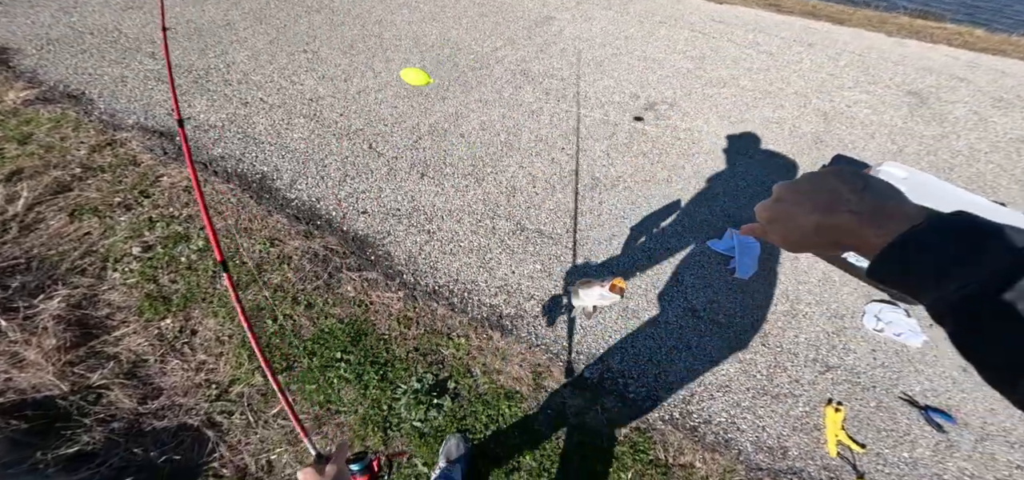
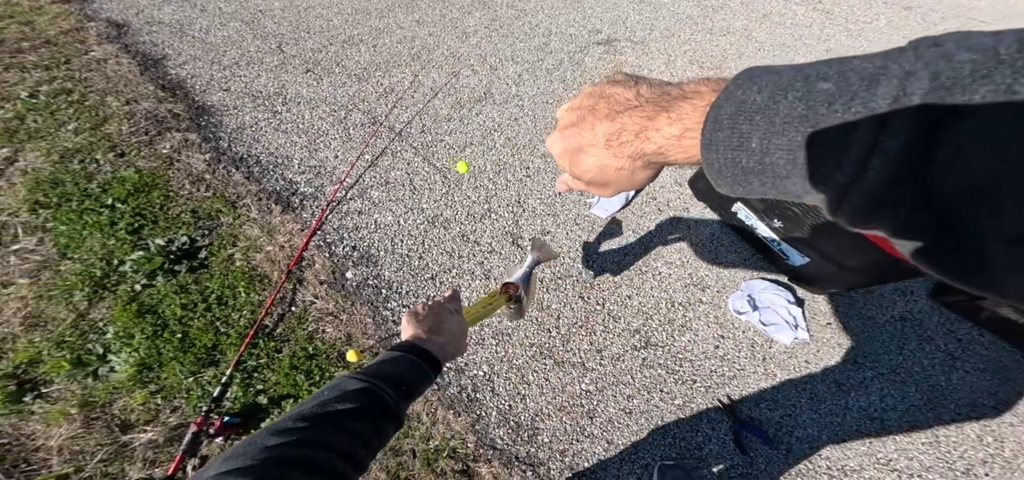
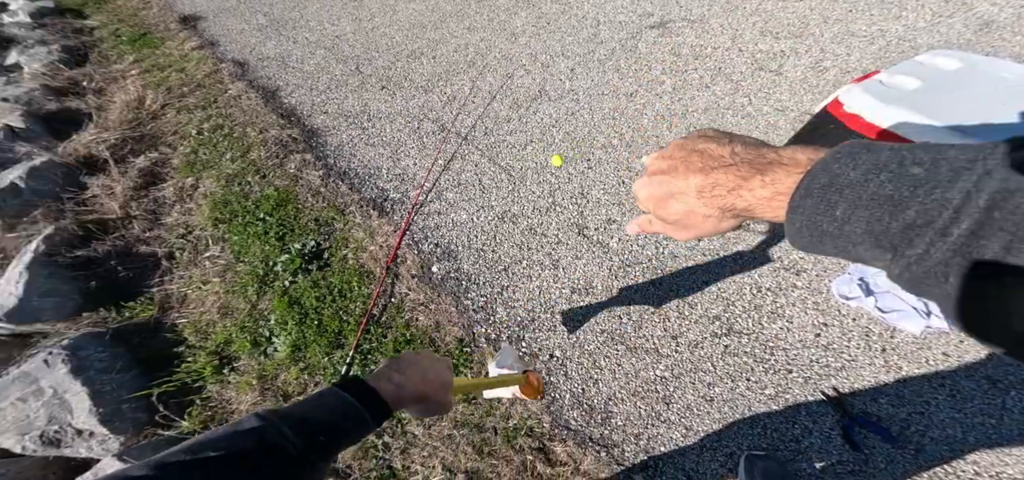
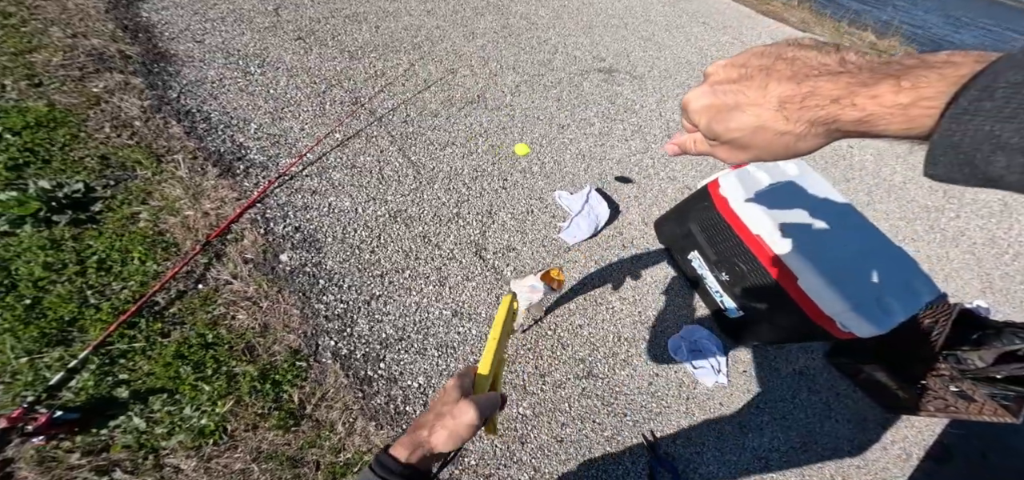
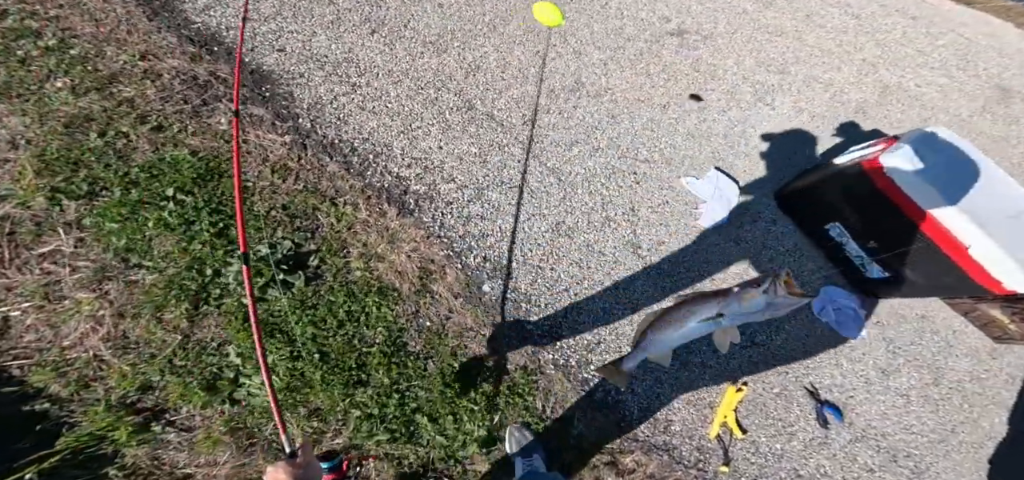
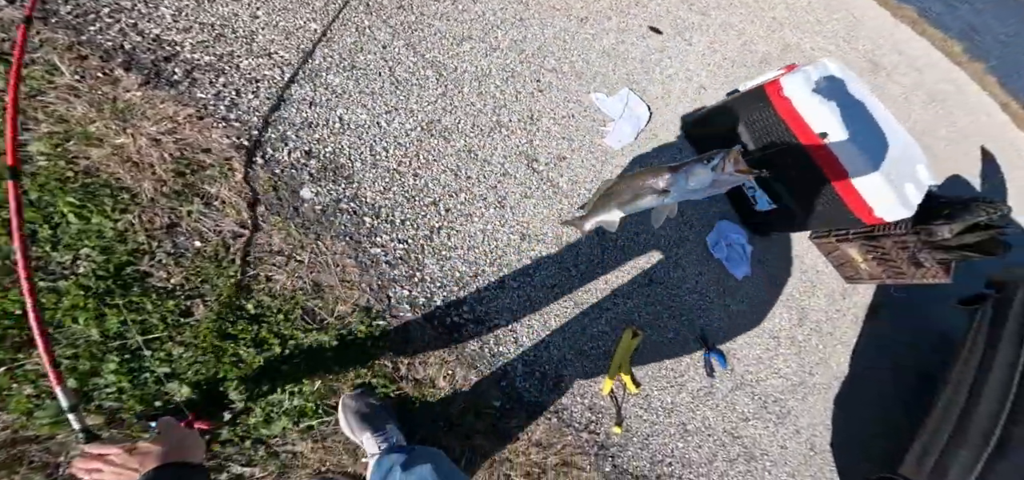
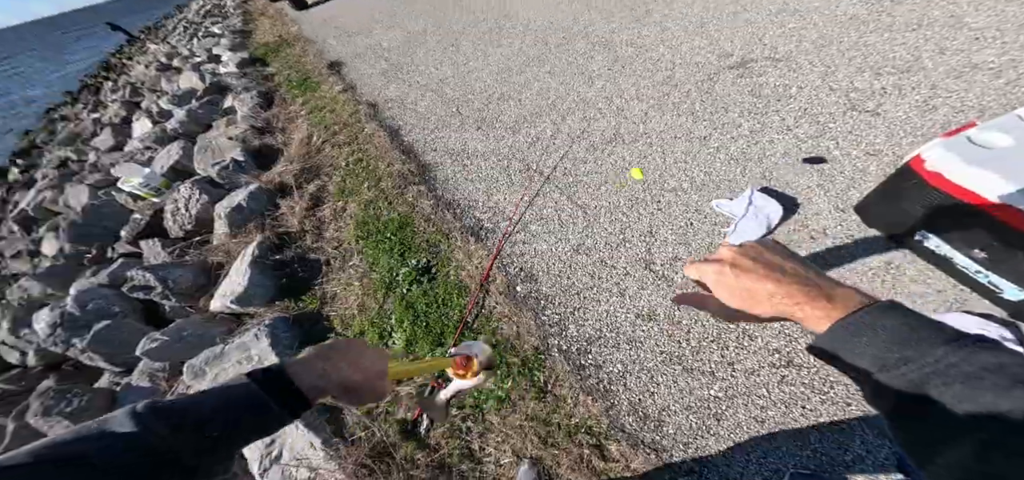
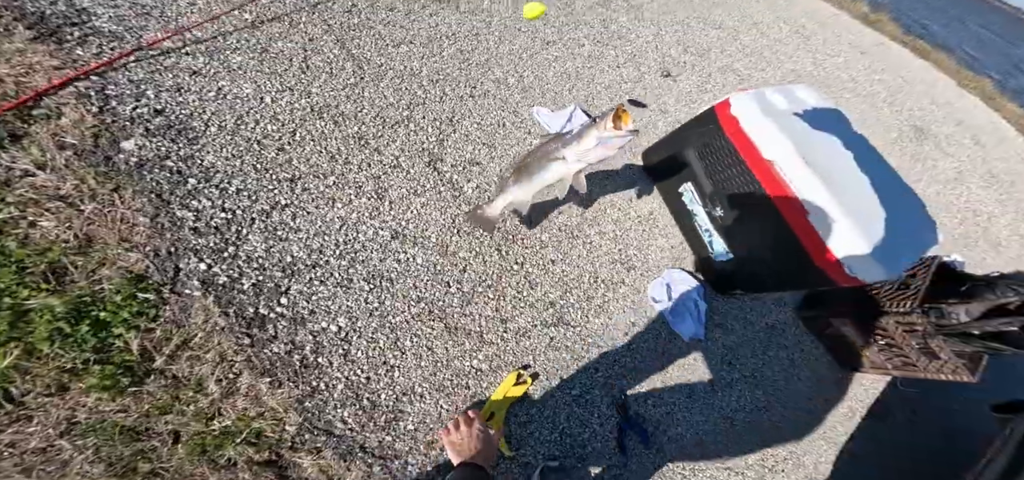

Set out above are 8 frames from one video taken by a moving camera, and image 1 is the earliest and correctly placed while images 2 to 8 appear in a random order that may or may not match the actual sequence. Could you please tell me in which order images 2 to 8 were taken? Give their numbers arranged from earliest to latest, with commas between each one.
5, 6, 8, 4, 2, 3, 7
